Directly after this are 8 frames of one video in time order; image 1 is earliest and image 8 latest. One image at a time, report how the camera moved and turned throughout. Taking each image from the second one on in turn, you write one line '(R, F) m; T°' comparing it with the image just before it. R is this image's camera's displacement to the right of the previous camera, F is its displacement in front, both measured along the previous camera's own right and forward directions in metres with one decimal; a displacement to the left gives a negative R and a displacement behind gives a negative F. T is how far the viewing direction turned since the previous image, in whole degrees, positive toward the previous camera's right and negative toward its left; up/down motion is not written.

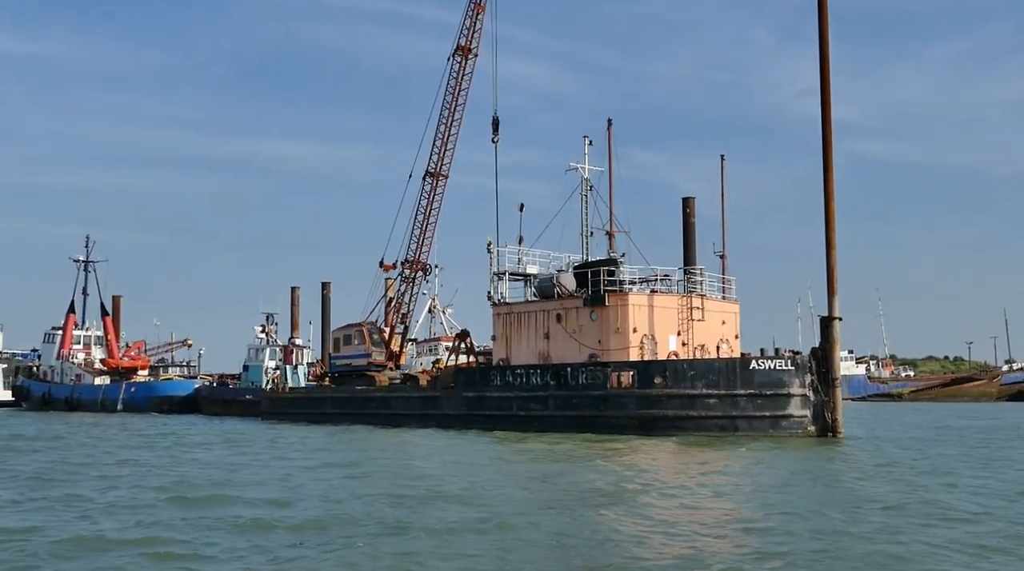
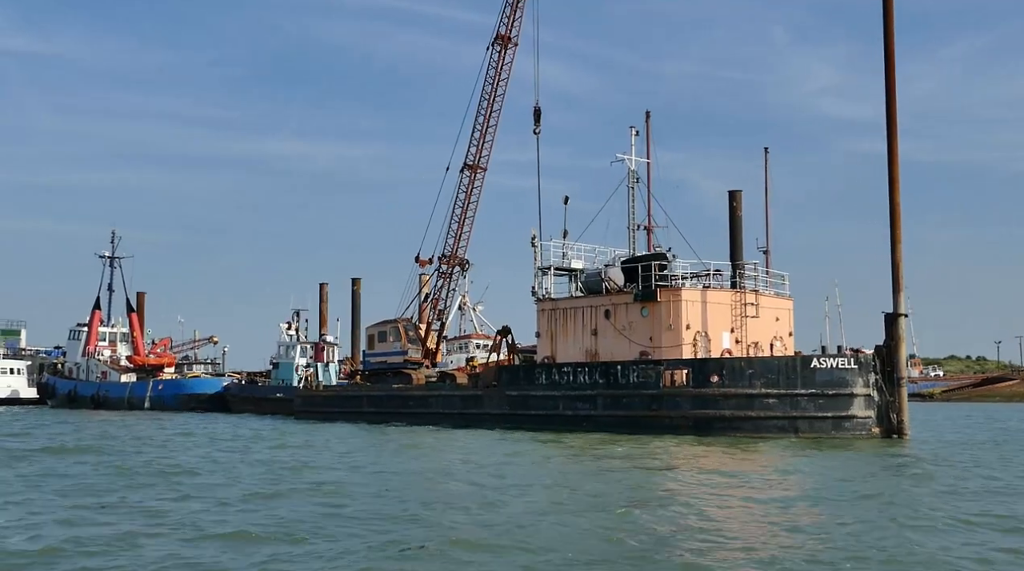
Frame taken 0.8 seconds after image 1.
(-0.7, +1.0) m; -1°
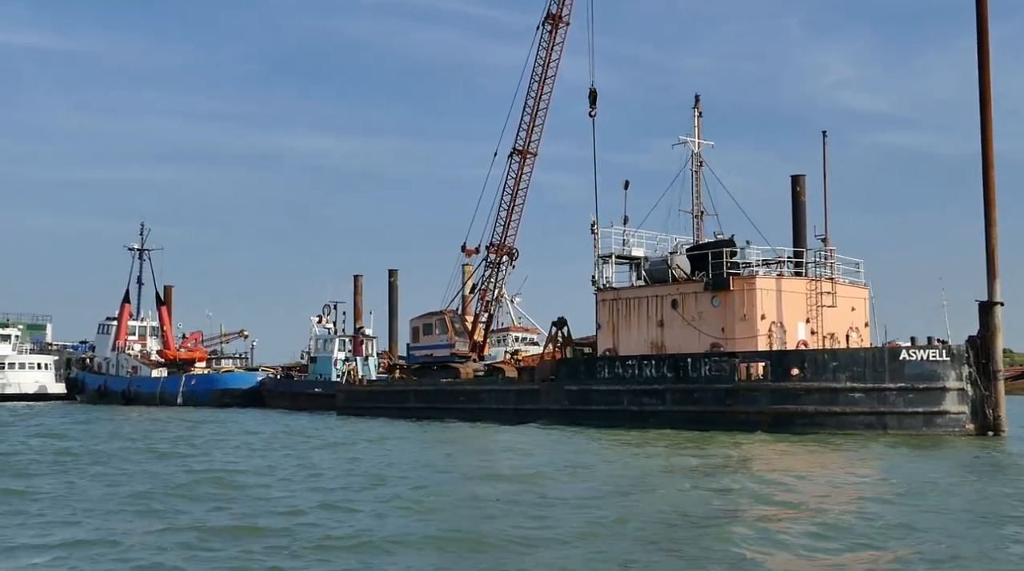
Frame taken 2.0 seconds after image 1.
(-1.0, +1.5) m; -1°
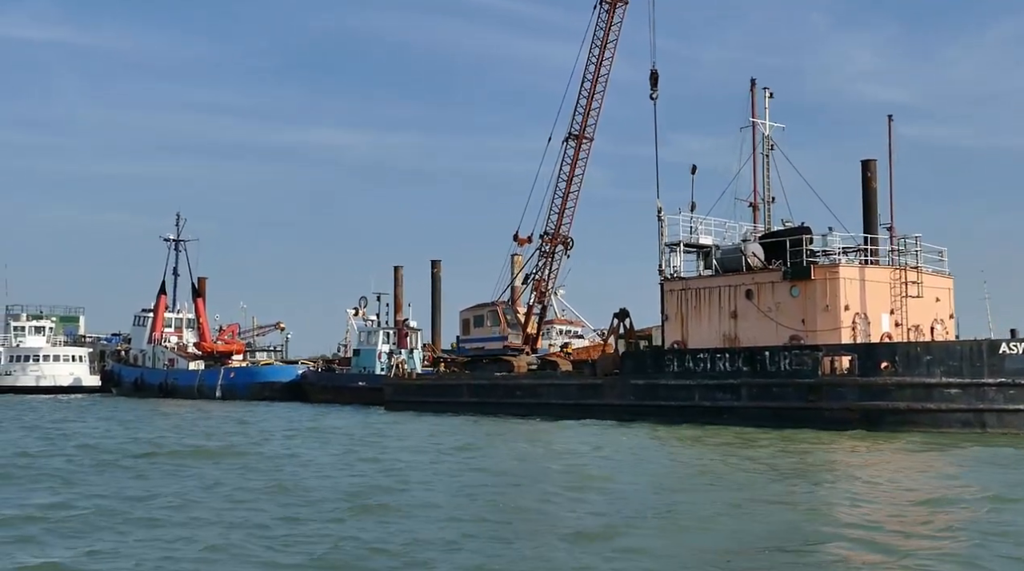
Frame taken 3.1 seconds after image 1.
(-0.9, +1.4) m; -1°
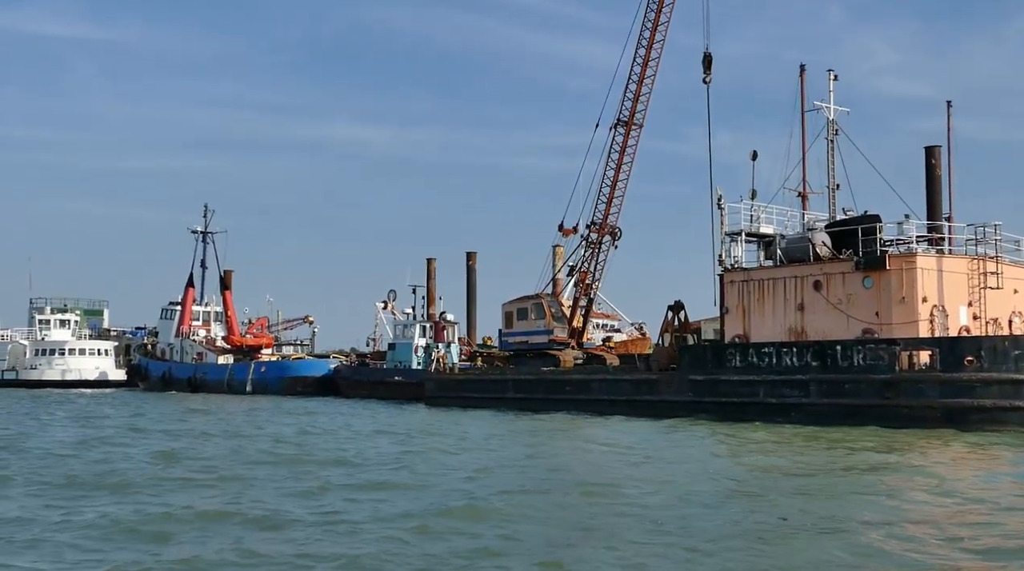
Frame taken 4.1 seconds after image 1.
(-0.8, +1.2) m; -1°
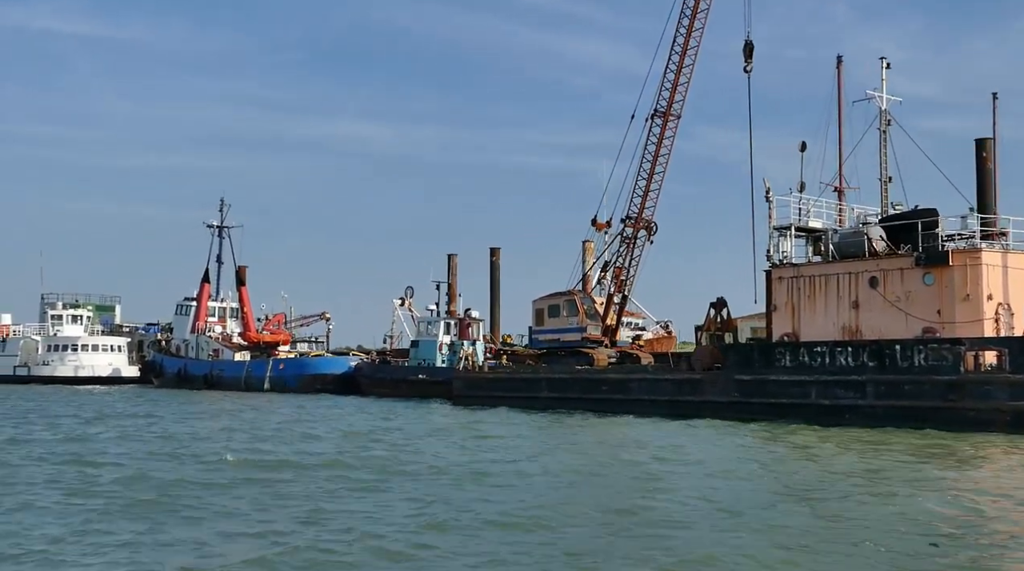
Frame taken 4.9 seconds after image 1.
(-0.7, +1.1) m; 0°
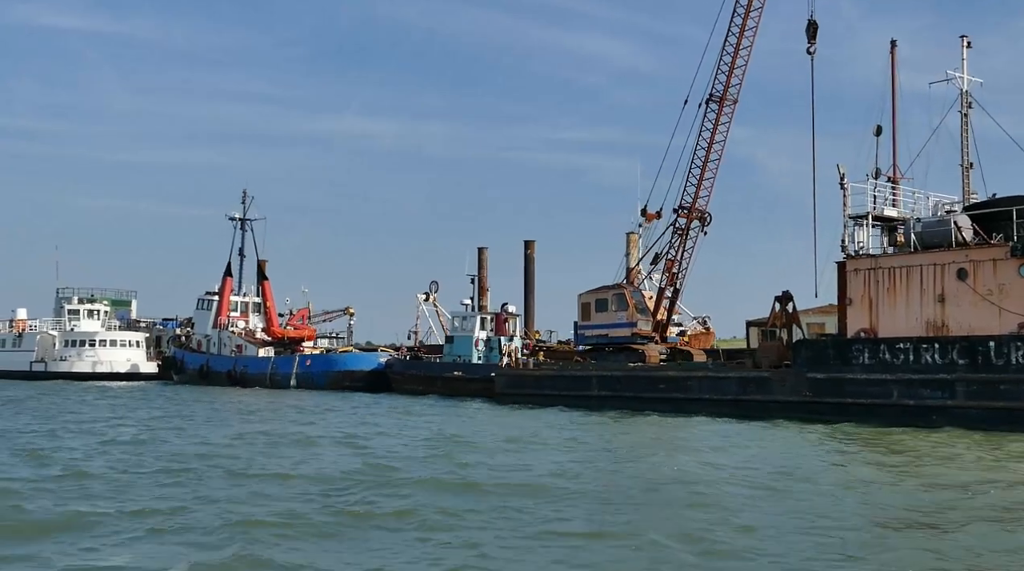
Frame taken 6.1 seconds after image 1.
(-1.0, +1.6) m; 0°
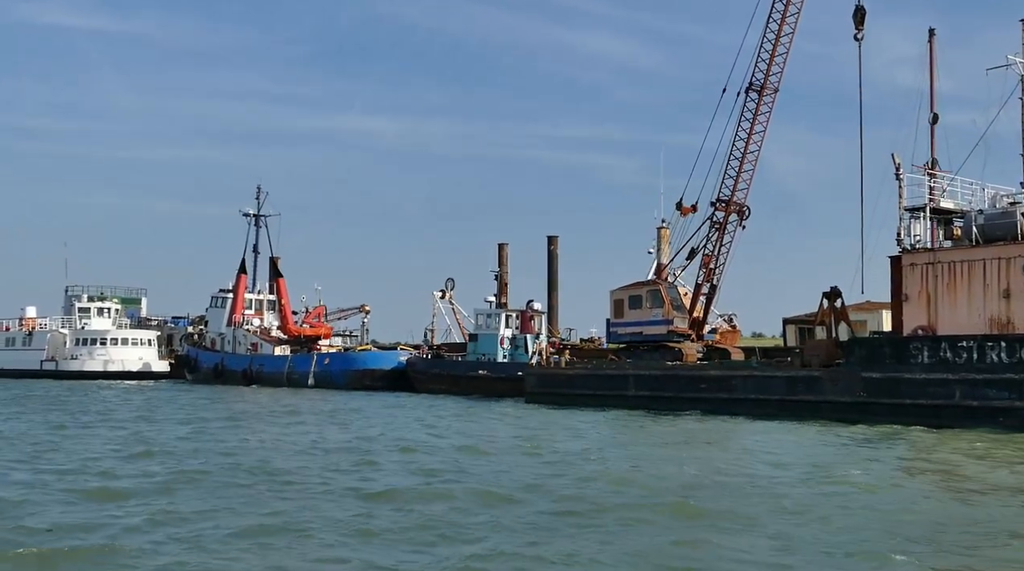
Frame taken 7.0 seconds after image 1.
(-0.7, +1.0) m; 0°
